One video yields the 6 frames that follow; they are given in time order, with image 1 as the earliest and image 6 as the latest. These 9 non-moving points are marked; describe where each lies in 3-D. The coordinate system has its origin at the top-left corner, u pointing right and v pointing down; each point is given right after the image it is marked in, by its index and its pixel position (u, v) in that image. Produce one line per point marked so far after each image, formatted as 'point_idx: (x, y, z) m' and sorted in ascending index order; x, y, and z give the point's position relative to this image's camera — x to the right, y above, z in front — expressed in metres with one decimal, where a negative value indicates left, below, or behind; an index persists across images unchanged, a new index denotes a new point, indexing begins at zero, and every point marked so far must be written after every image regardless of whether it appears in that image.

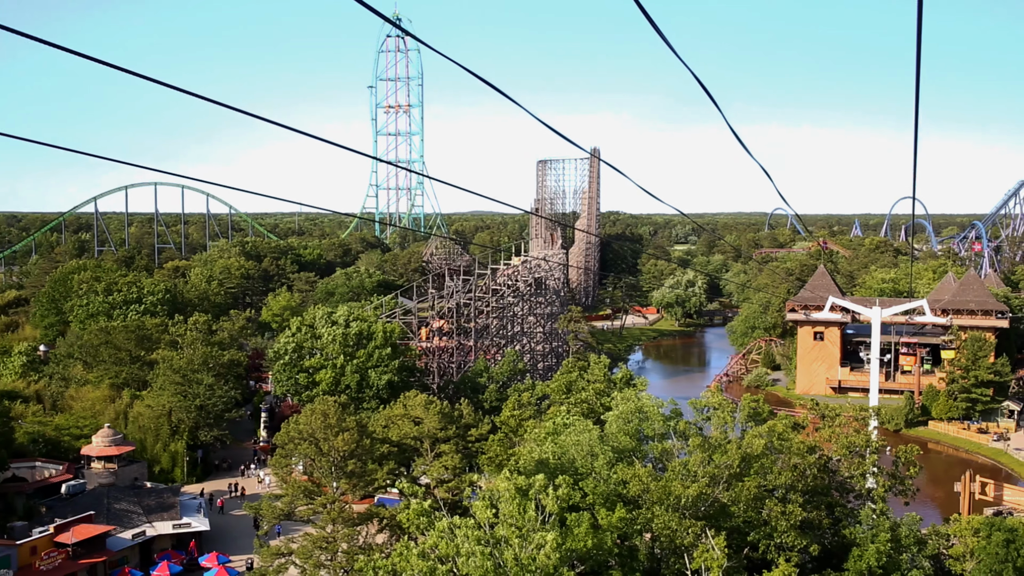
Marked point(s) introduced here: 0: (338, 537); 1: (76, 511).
0: (-2.4, -3.5, +11.8) m
1: (-9.7, -5.0, +18.8) m
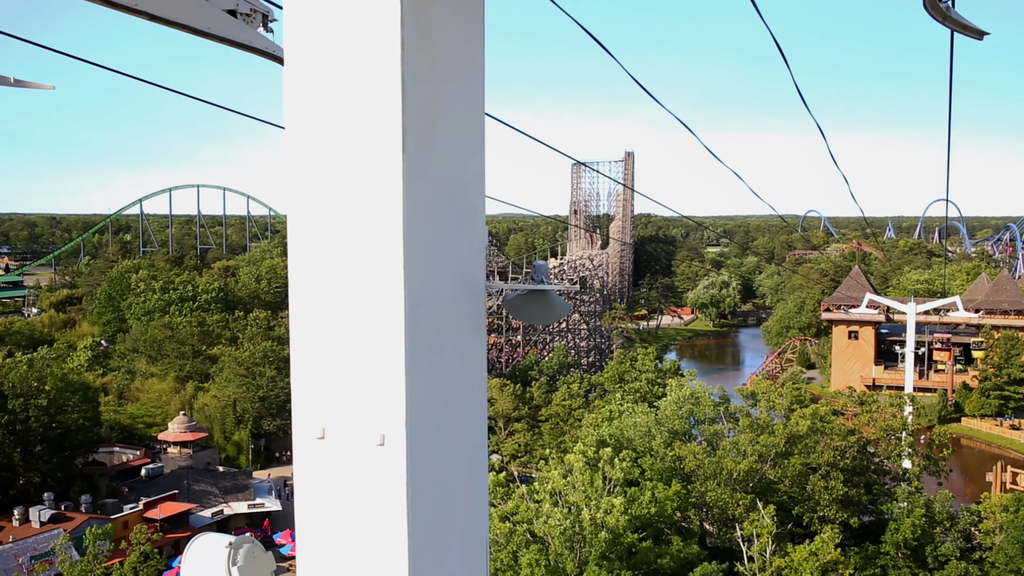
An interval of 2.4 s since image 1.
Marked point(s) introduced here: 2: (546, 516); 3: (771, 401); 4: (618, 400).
0: (-1.4, -3.4, +13.1) m
1: (-8.5, -4.9, +20.3) m
2: (+0.5, -3.1, +11.2) m
3: (+4.6, -2.0, +14.9) m
4: (+2.1, -2.2, +16.8) m
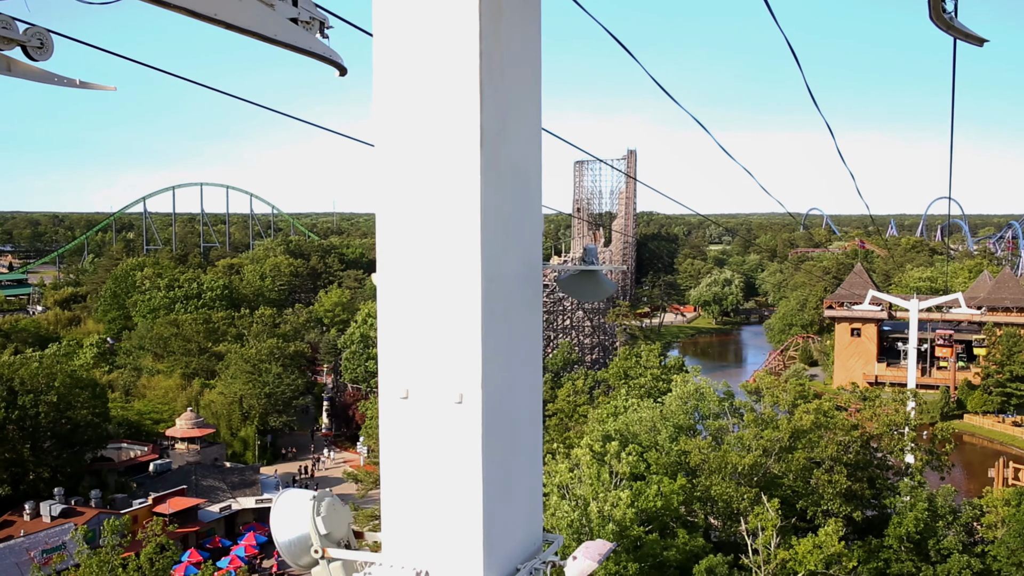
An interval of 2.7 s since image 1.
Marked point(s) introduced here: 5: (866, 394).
0: (-1.3, -3.3, +13.2) m
1: (-8.4, -4.8, +20.5) m
2: (+0.6, -3.0, +11.4) m
3: (+4.7, -2.0, +15.1) m
4: (+2.3, -2.2, +16.9) m
5: (+6.9, -2.1, +16.4) m
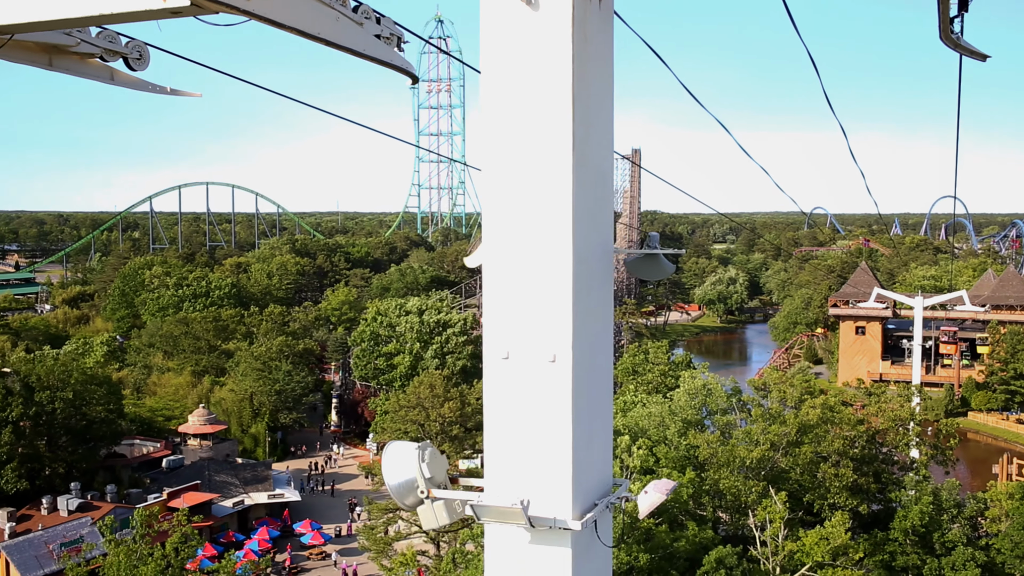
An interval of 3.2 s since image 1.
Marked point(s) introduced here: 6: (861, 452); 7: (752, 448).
0: (-1.1, -3.3, +13.5) m
1: (-8.2, -4.8, +20.8) m
2: (+0.7, -3.0, +11.6) m
3: (+4.9, -1.9, +15.3) m
4: (+2.5, -2.1, +17.2) m
5: (+7.1, -2.0, +16.7) m
6: (+6.0, -2.8, +14.5) m
7: (+3.8, -2.6, +13.4) m
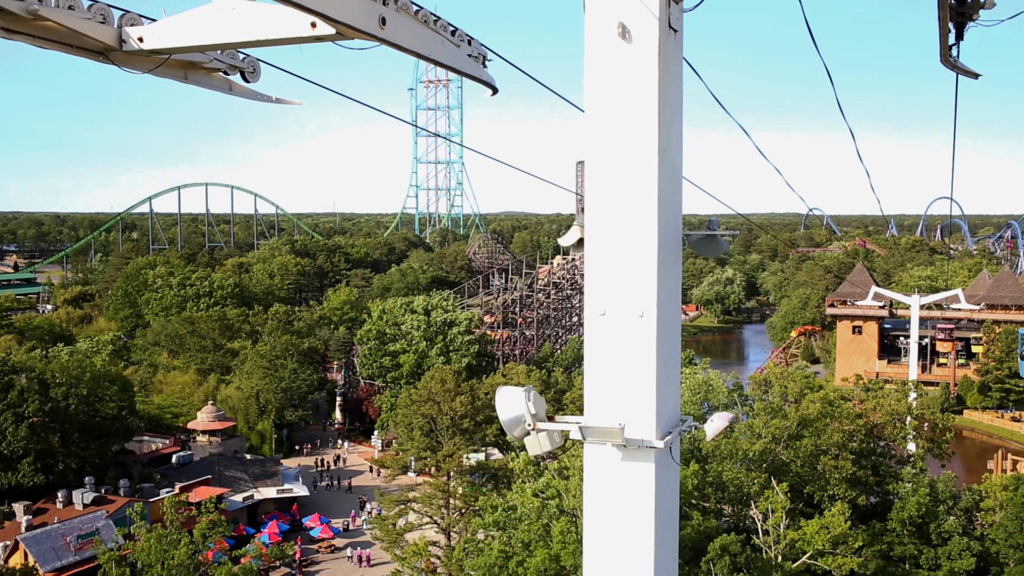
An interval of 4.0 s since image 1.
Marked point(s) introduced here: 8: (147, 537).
0: (-1.0, -3.2, +13.9) m
1: (-8.0, -4.7, +21.1) m
2: (+0.9, -2.9, +12.0) m
3: (+5.1, -1.9, +15.7) m
4: (+2.6, -2.1, +17.6) m
5: (+7.3, -2.0, +17.1) m
6: (+6.2, -2.8, +14.9) m
7: (+4.0, -2.5, +13.8) m
8: (-4.4, -3.0, +10.2) m
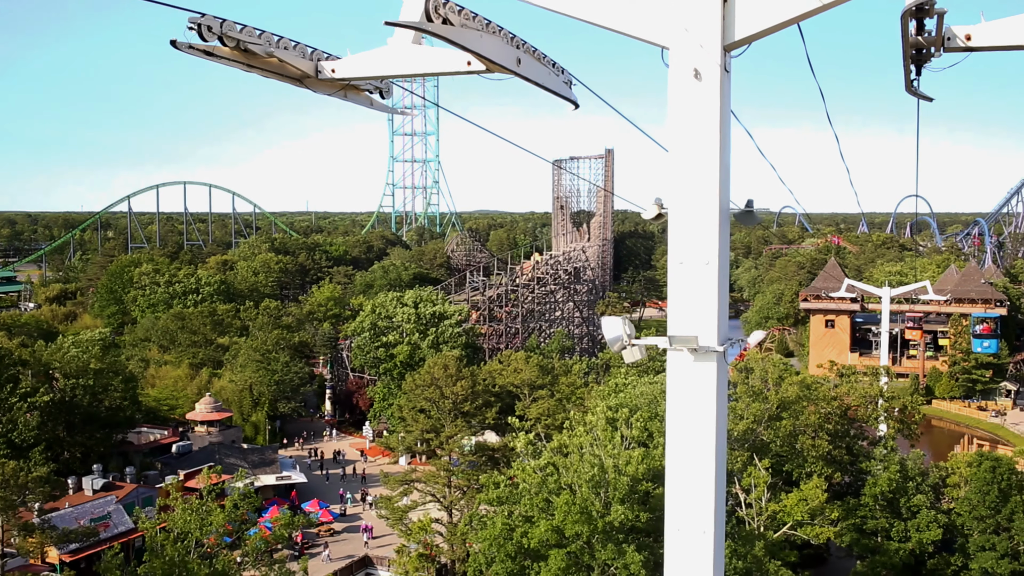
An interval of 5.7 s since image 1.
0: (-1.0, -3.1, +14.7) m
1: (-8.3, -4.6, +21.8) m
2: (+1.0, -2.8, +12.9) m
3: (+5.0, -1.7, +16.7) m
4: (+2.5, -1.9, +18.5) m
5: (+7.2, -1.8, +18.2) m
6: (+6.1, -2.6, +16.0) m
7: (+4.0, -2.4, +14.8) m
8: (-4.3, -2.9, +10.9) m
